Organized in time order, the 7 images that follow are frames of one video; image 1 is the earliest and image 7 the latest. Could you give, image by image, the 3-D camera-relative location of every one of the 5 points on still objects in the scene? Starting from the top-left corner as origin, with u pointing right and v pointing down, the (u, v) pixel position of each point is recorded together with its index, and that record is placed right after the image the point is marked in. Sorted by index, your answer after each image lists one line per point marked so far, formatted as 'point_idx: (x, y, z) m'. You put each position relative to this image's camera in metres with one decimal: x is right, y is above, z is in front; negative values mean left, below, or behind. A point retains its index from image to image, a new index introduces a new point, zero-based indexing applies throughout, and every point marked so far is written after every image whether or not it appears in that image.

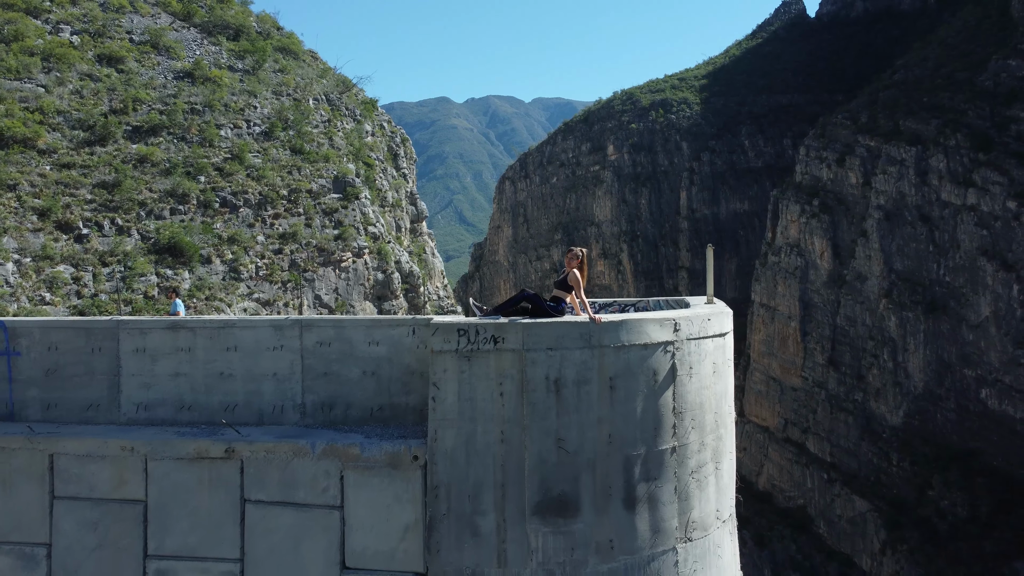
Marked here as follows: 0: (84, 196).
0: (-7.6, +1.6, +14.3) m
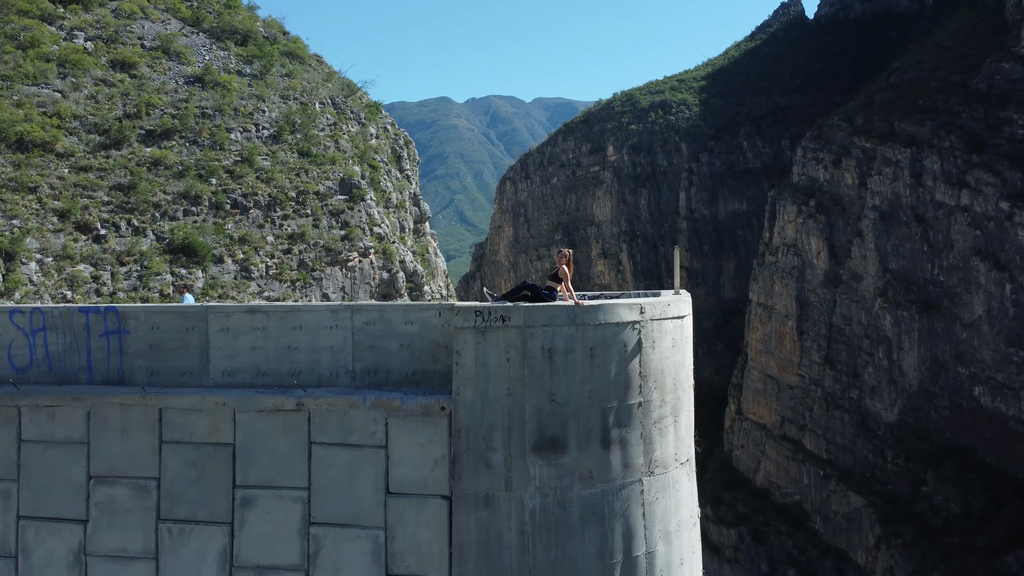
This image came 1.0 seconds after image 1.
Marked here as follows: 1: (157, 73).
0: (-7.6, +1.7, +14.8) m
1: (-8.4, +5.1, +19.1) m
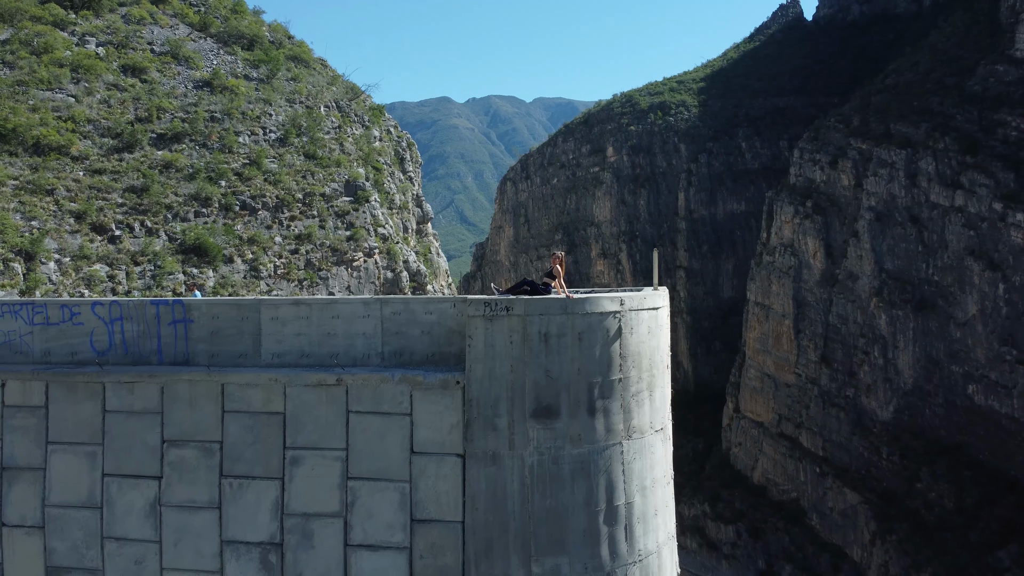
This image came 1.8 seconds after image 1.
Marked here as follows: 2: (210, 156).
0: (-7.5, +1.7, +15.3) m
1: (-8.4, +5.1, +19.6) m
2: (-6.6, +2.9, +17.6) m
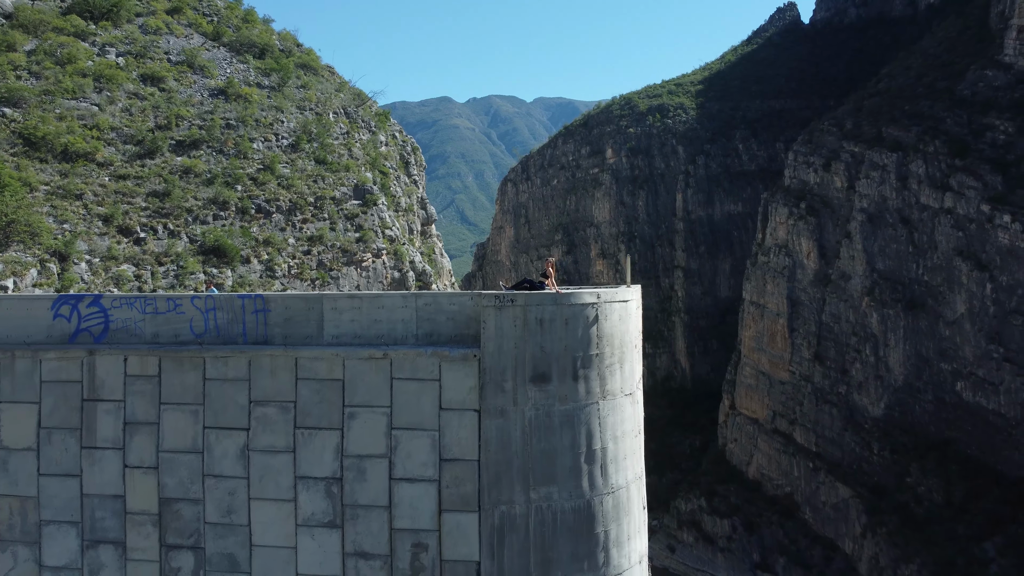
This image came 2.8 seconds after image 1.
0: (-7.5, +1.7, +16.2) m
1: (-8.4, +5.2, +20.6) m
2: (-6.6, +2.9, +18.5) m
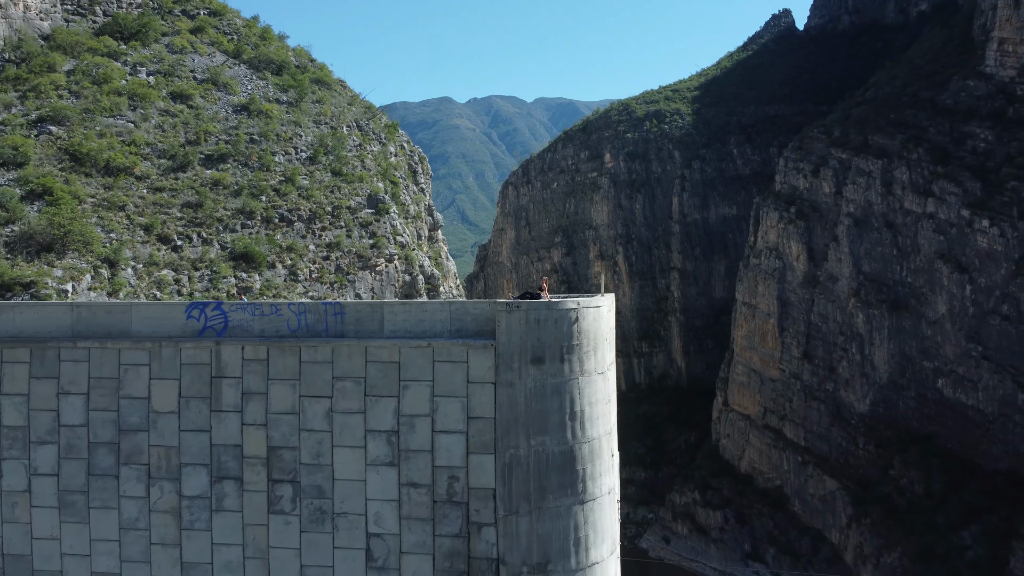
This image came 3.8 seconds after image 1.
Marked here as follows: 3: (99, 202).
0: (-7.5, +1.6, +17.9) m
1: (-8.3, +5.1, +22.2) m
2: (-6.5, +2.8, +20.1) m
3: (-8.7, +1.8, +17.1) m
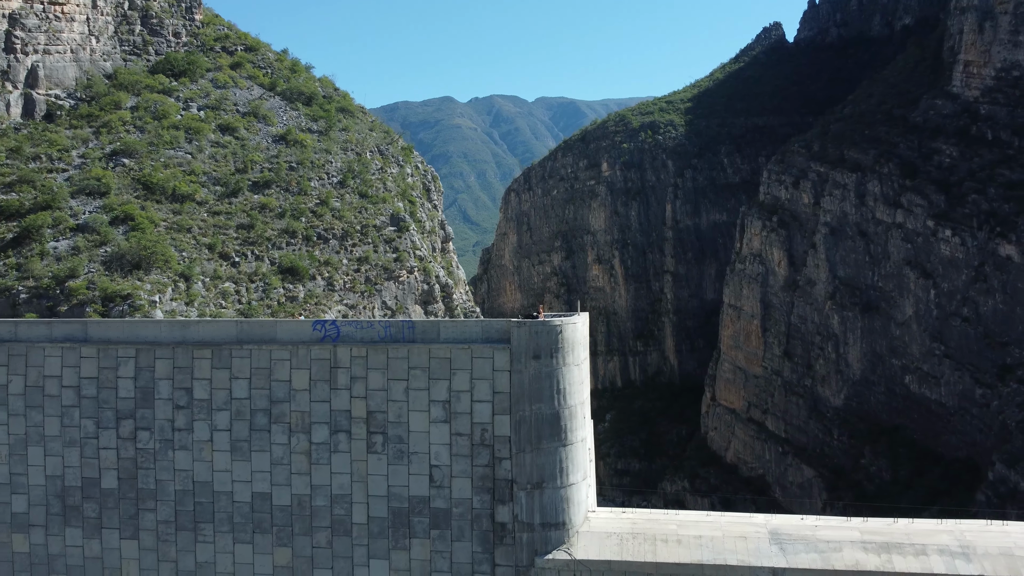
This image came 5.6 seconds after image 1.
0: (-7.4, +1.4, +21.1) m
1: (-8.2, +4.9, +25.4) m
2: (-6.4, +2.6, +23.3) m
3: (-8.6, +1.6, +20.3) m
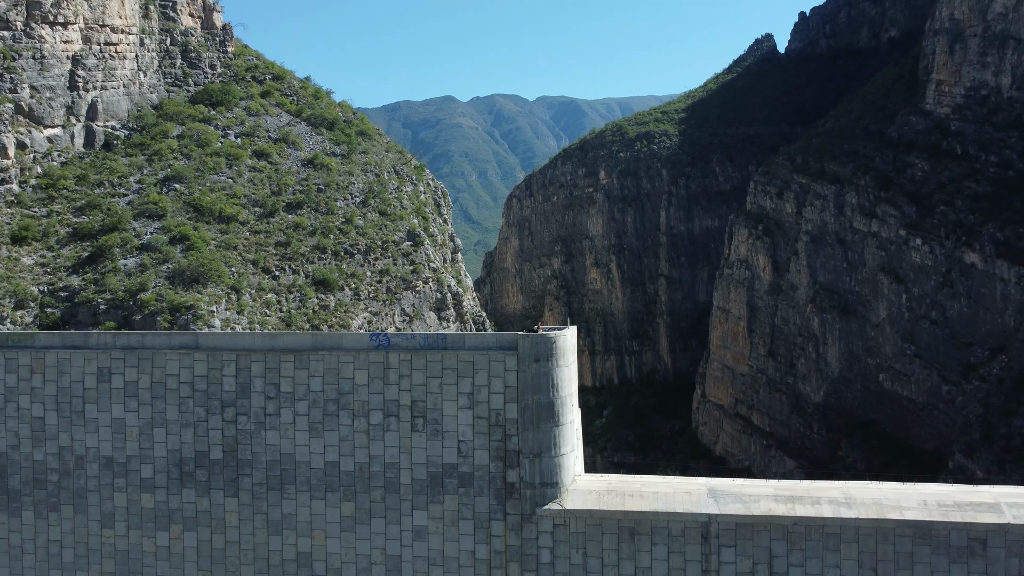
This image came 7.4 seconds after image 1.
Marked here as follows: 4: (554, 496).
0: (-7.2, +1.1, +24.2) m
1: (-8.1, +4.6, +28.5) m
2: (-6.3, +2.3, +26.4) m
3: (-8.5, +1.3, +23.4) m
4: (+0.8, -4.1, +15.4) m
